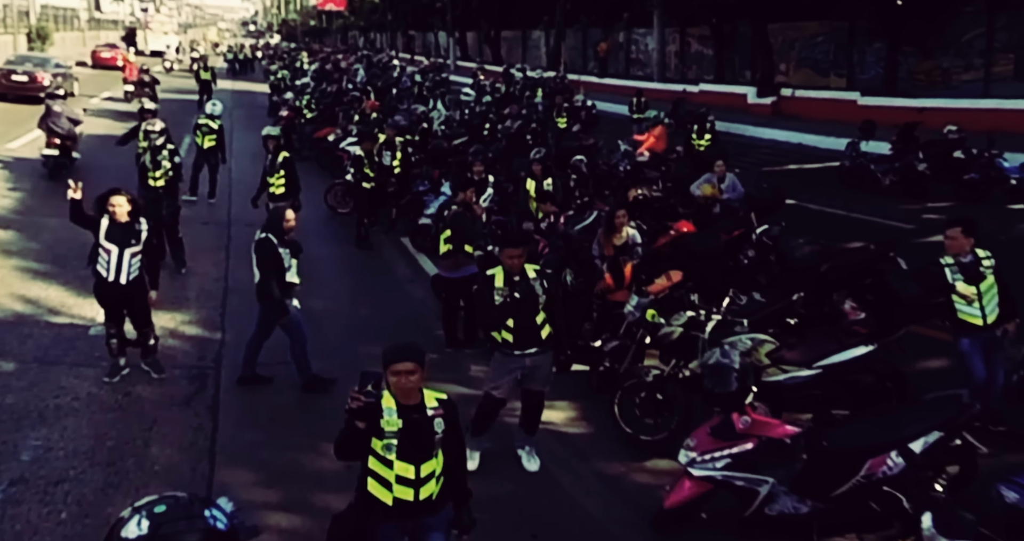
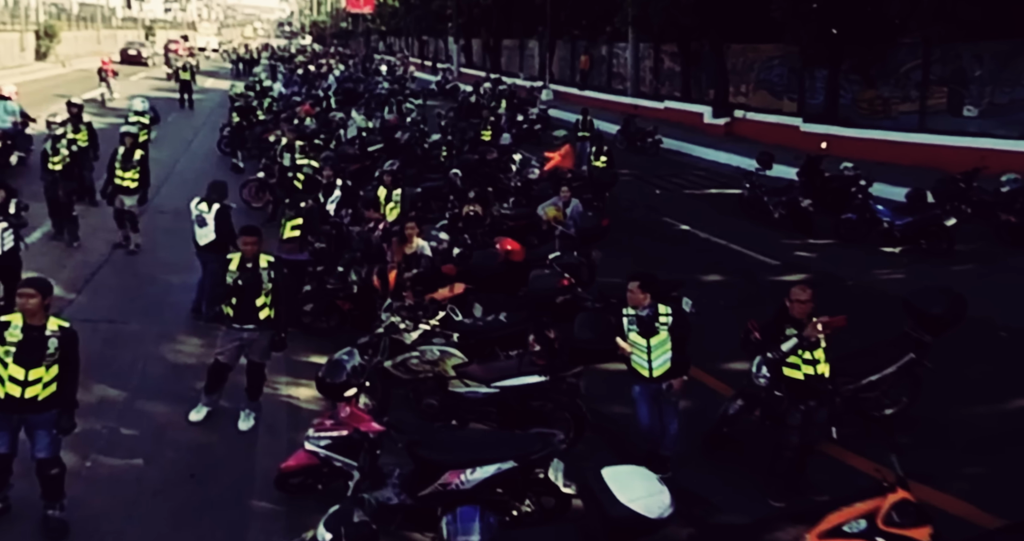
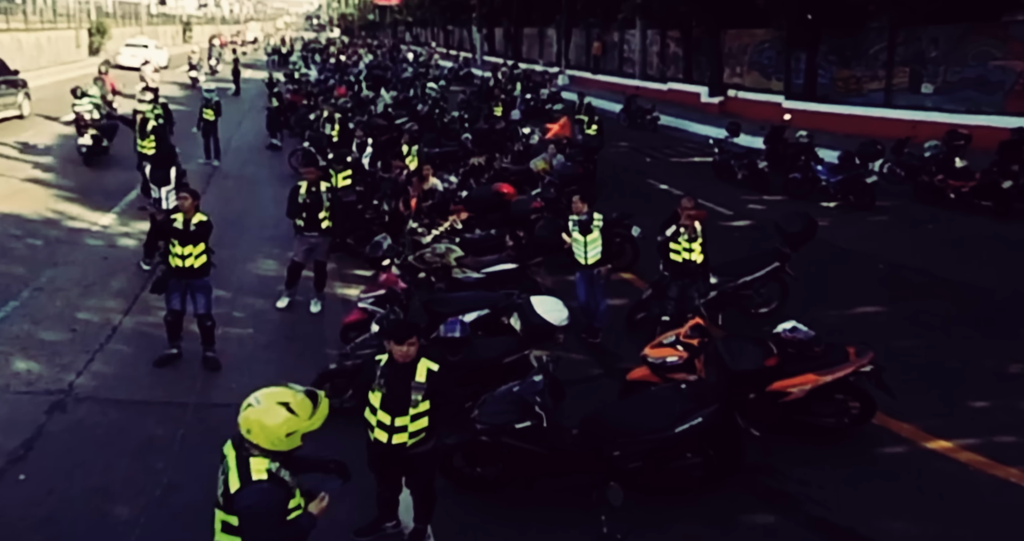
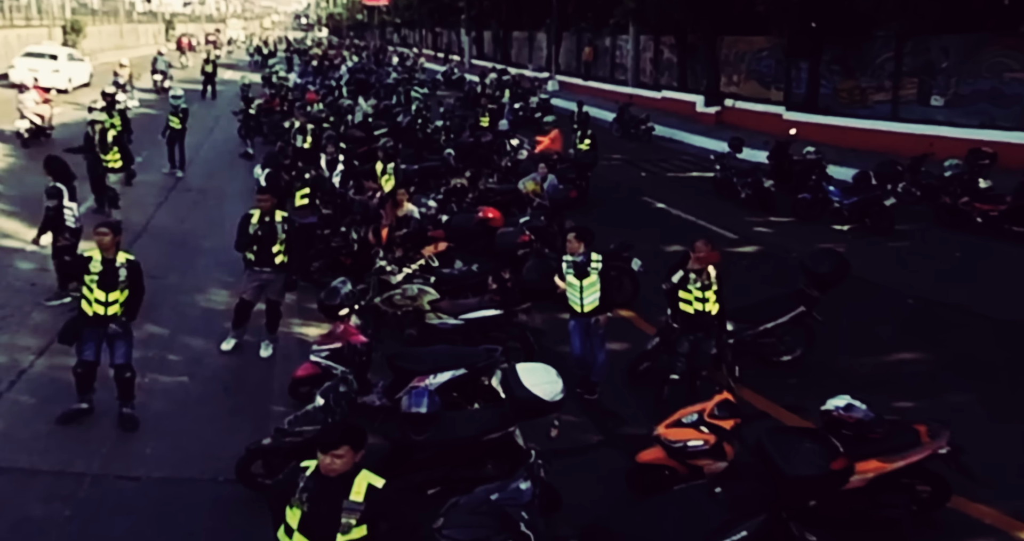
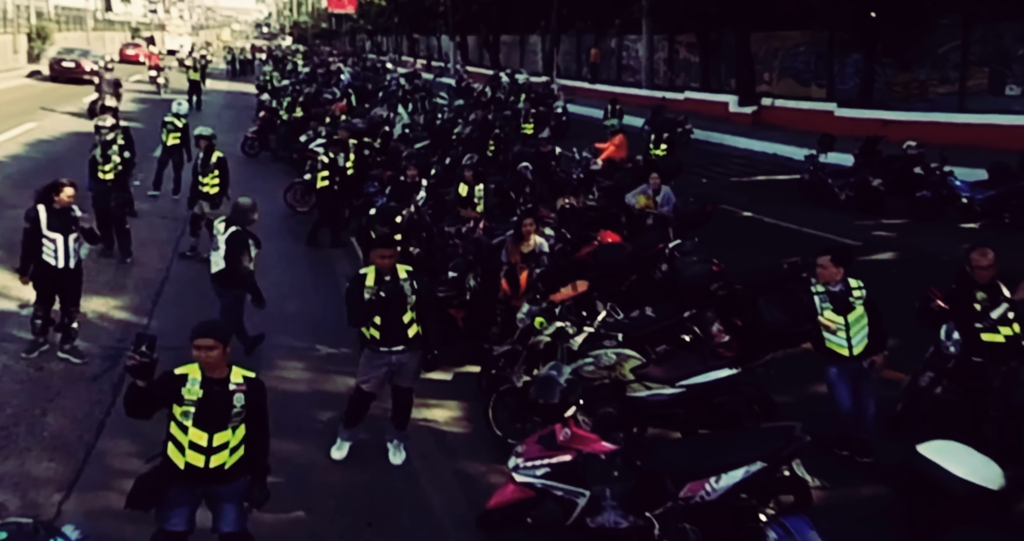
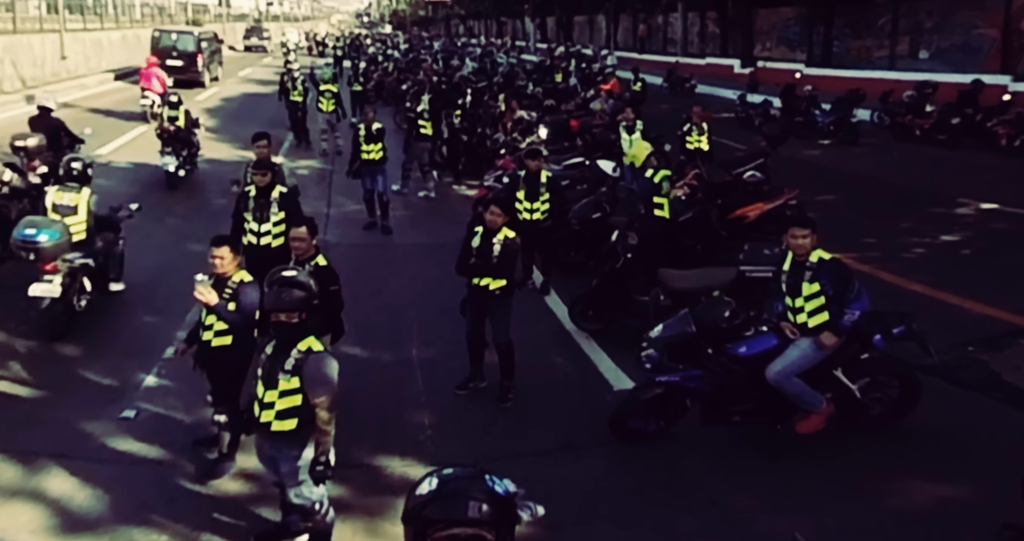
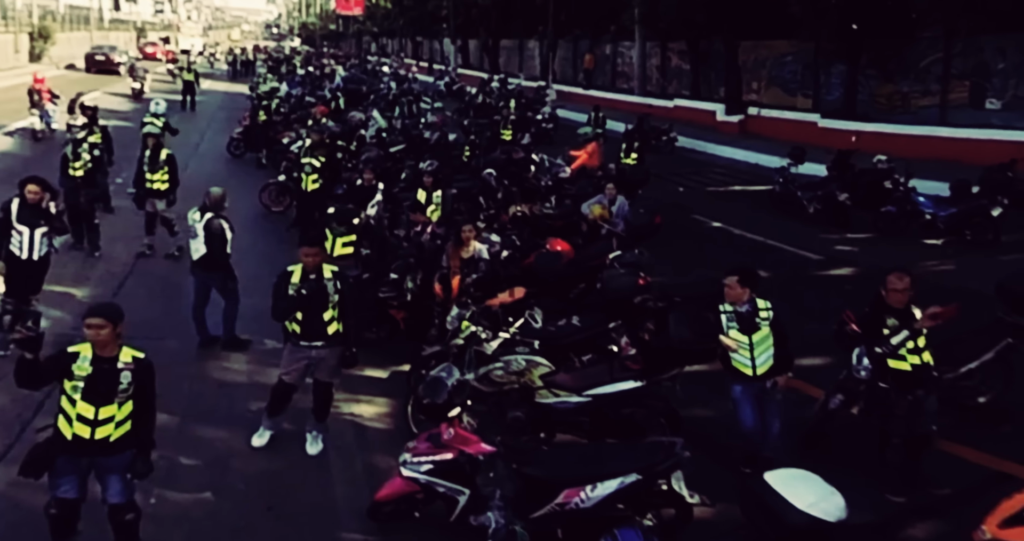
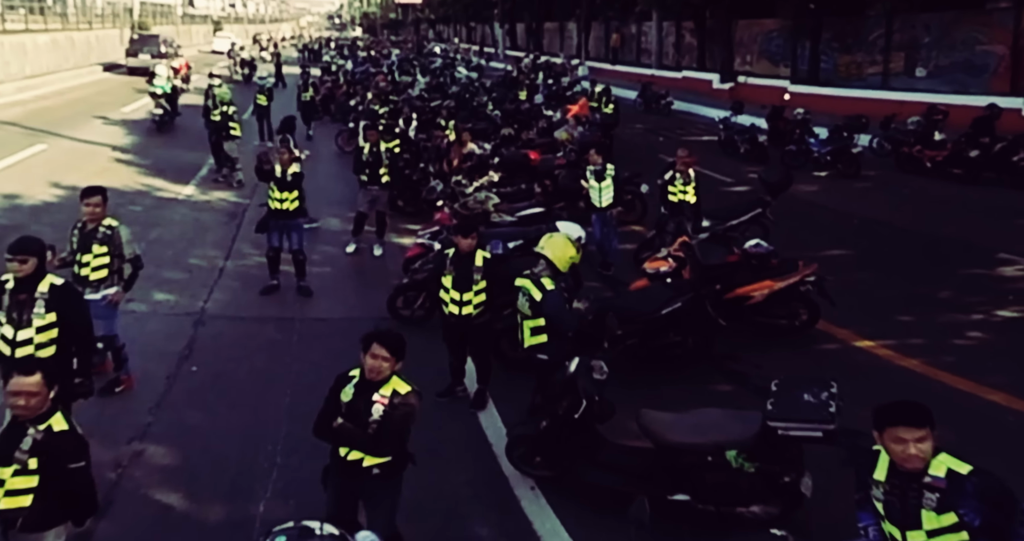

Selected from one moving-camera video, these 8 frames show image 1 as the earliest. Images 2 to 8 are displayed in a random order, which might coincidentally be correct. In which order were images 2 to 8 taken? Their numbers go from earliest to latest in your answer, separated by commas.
5, 7, 2, 4, 3, 8, 6
